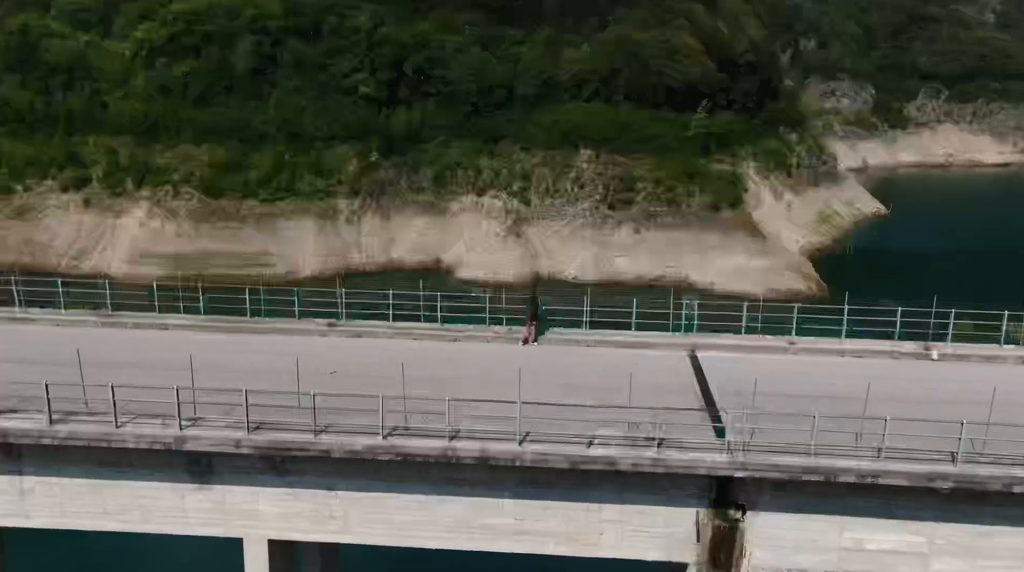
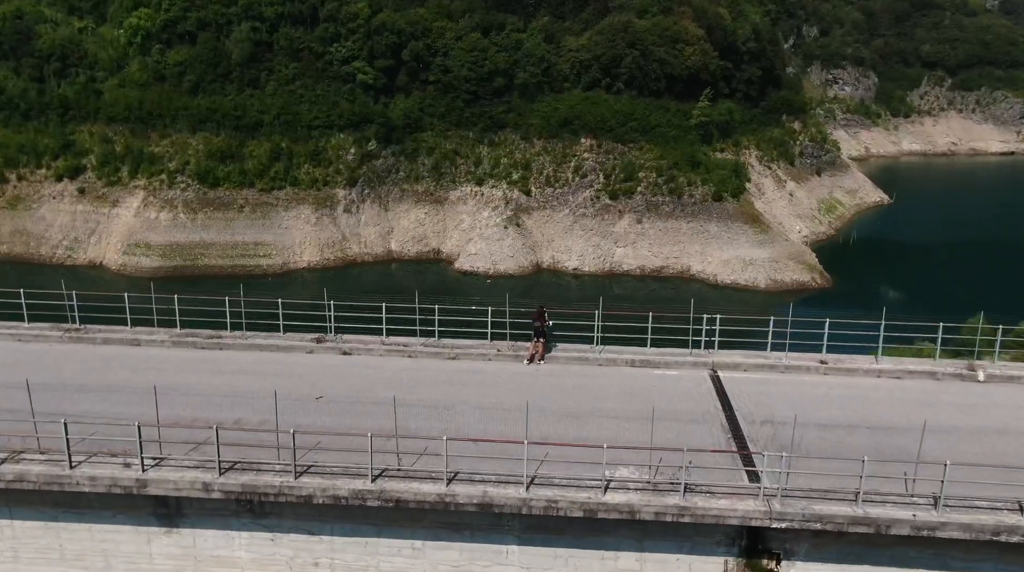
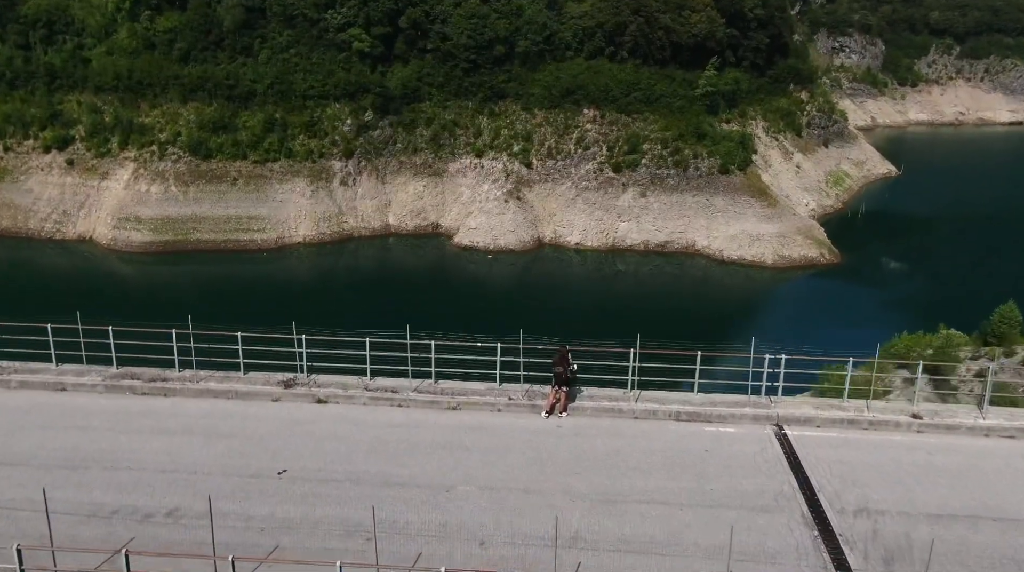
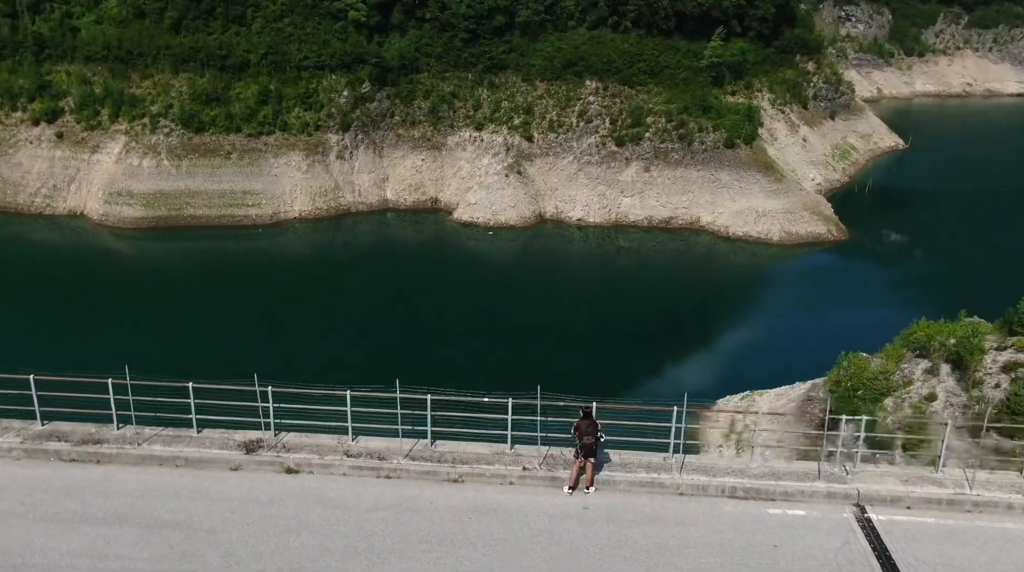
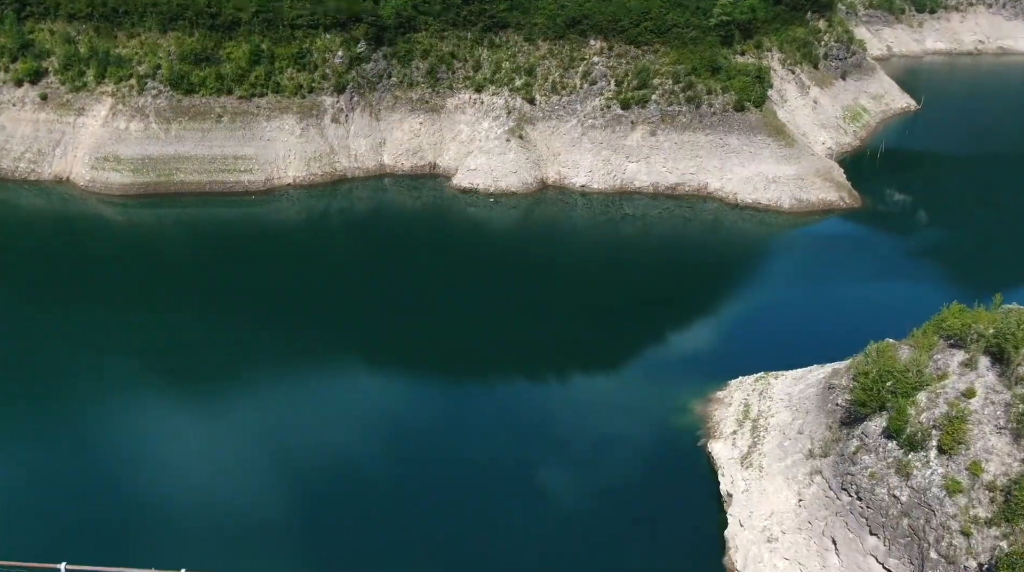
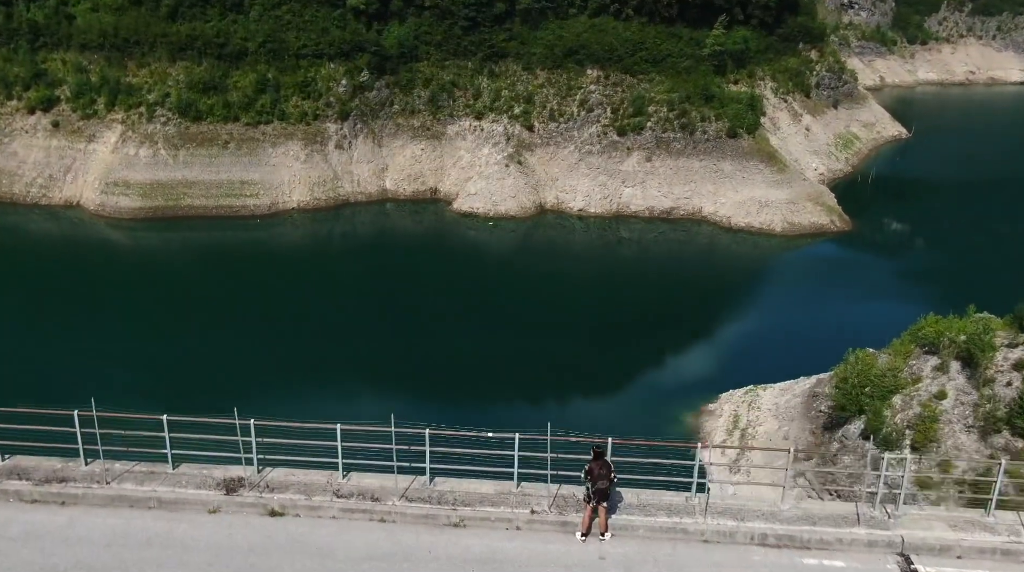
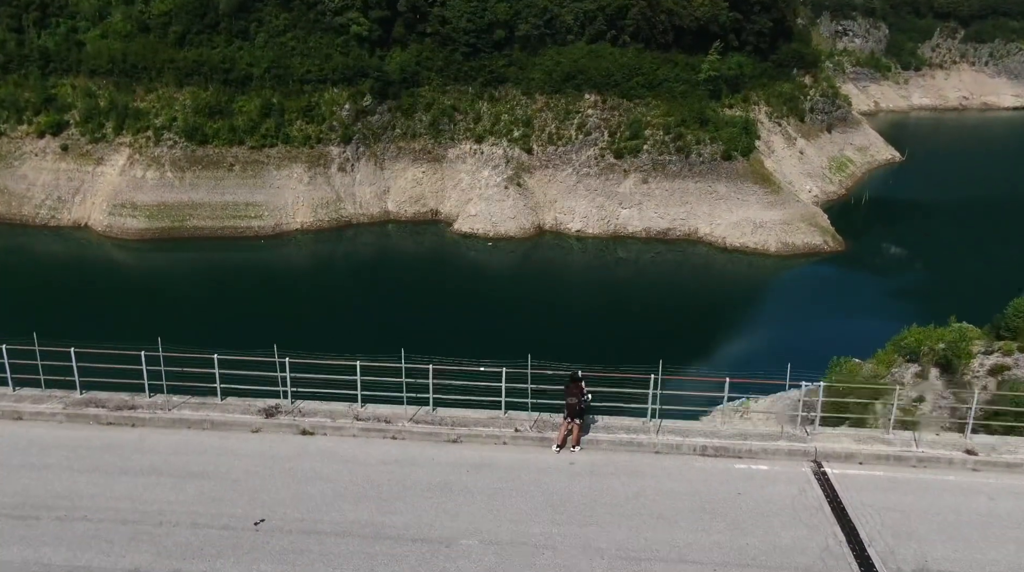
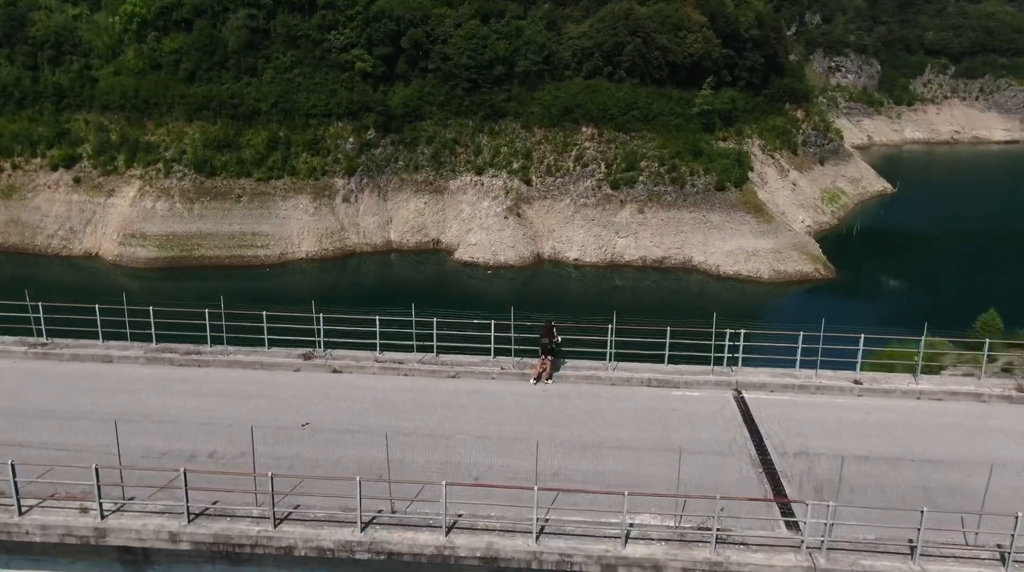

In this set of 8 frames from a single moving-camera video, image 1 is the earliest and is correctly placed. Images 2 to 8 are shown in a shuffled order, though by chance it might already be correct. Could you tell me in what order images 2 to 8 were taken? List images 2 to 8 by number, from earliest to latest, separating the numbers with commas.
2, 8, 3, 7, 4, 6, 5
